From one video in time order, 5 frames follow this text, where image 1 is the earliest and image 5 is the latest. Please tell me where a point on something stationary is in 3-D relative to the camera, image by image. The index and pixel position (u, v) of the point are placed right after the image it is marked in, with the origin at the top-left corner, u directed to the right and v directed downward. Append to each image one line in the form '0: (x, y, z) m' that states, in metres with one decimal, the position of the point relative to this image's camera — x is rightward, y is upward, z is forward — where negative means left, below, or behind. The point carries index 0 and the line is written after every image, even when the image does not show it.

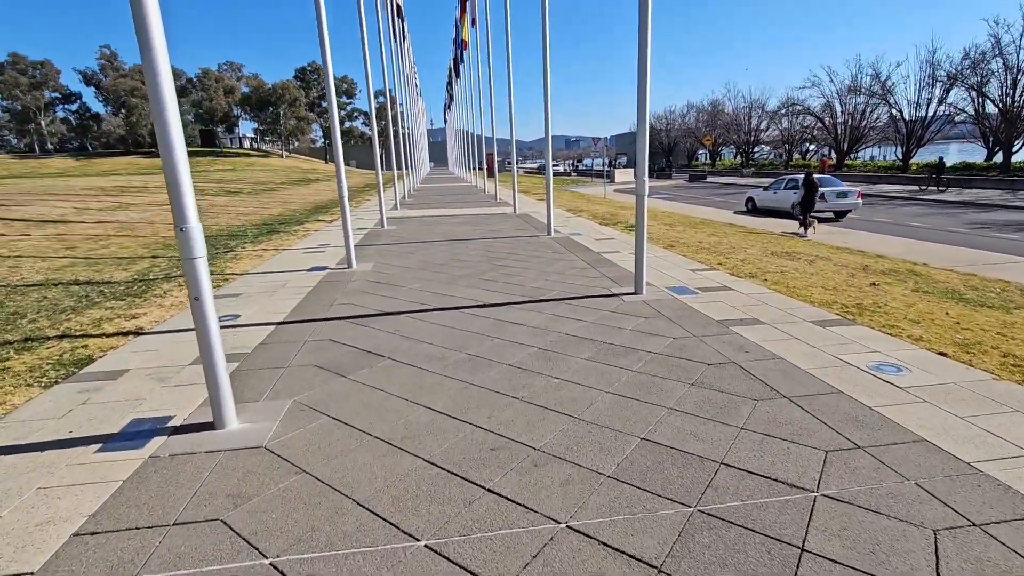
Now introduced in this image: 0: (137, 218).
0: (-11.7, +2.2, +15.7) m
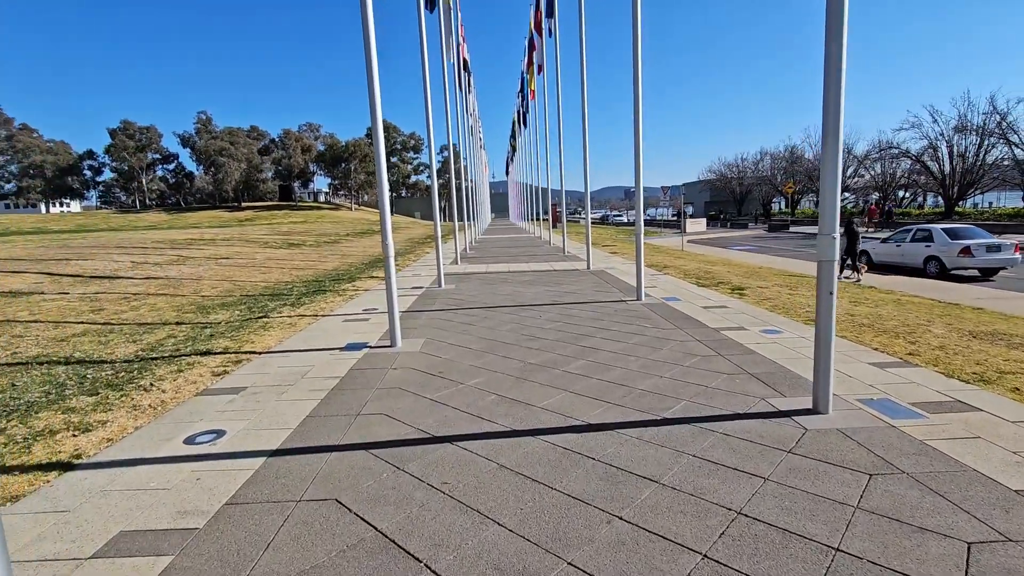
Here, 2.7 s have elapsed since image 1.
0: (-9.6, +0.5, +15.0) m
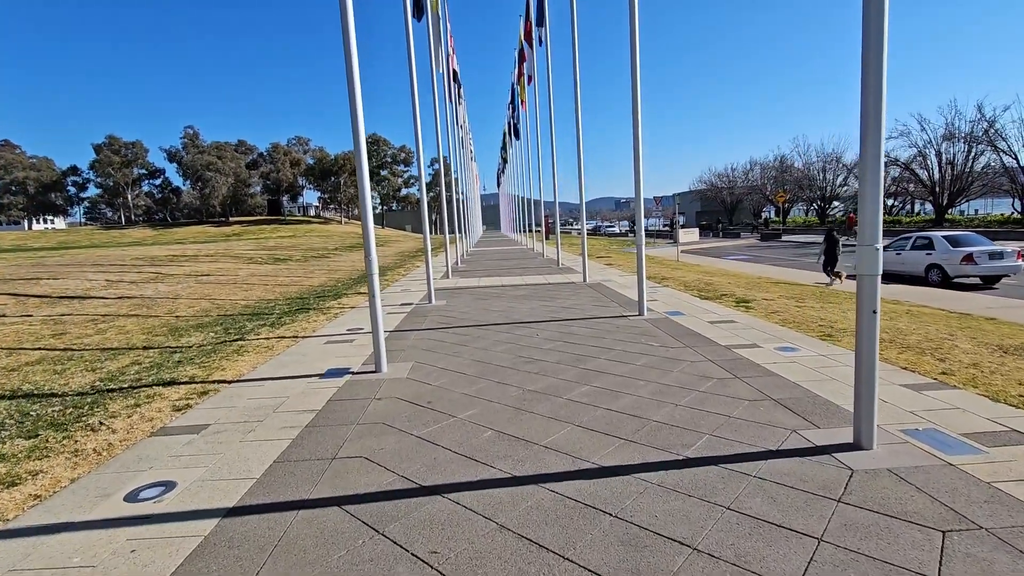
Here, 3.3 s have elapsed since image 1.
0: (-9.8, -0.1, +14.3) m
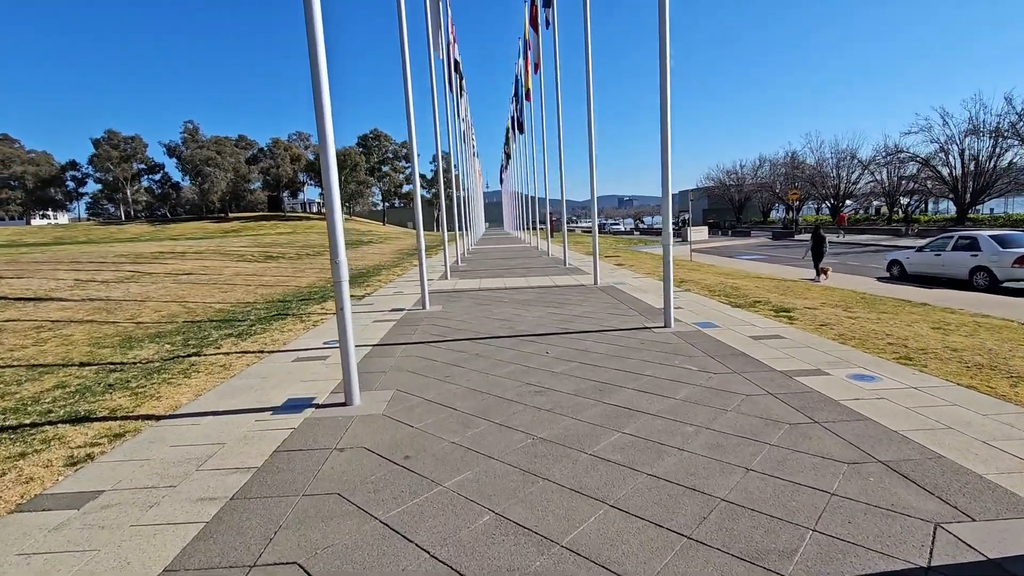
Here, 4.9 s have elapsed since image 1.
0: (-9.7, -0.1, +13.0) m
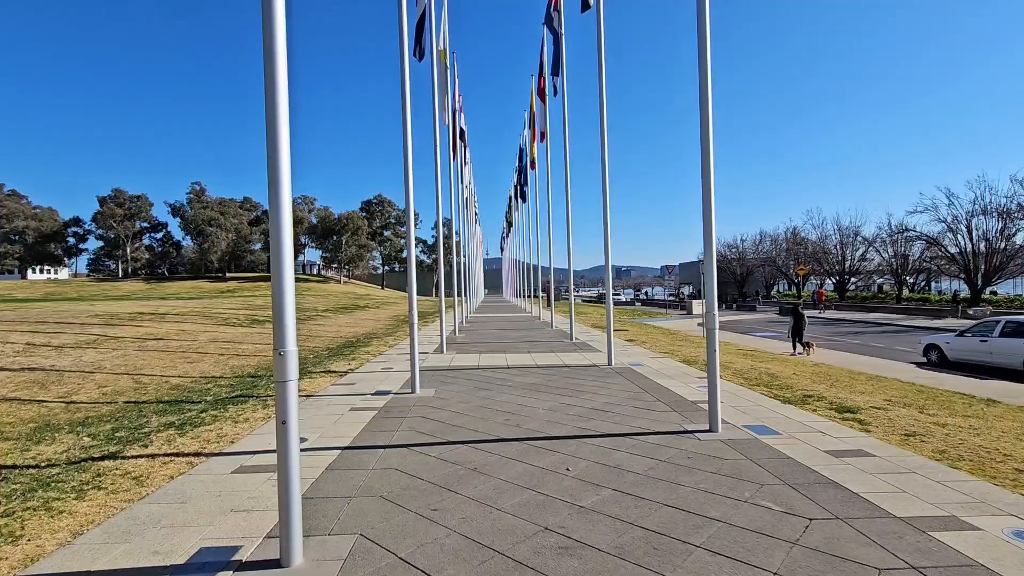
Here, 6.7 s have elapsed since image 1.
0: (-9.6, -1.6, +11.5) m
